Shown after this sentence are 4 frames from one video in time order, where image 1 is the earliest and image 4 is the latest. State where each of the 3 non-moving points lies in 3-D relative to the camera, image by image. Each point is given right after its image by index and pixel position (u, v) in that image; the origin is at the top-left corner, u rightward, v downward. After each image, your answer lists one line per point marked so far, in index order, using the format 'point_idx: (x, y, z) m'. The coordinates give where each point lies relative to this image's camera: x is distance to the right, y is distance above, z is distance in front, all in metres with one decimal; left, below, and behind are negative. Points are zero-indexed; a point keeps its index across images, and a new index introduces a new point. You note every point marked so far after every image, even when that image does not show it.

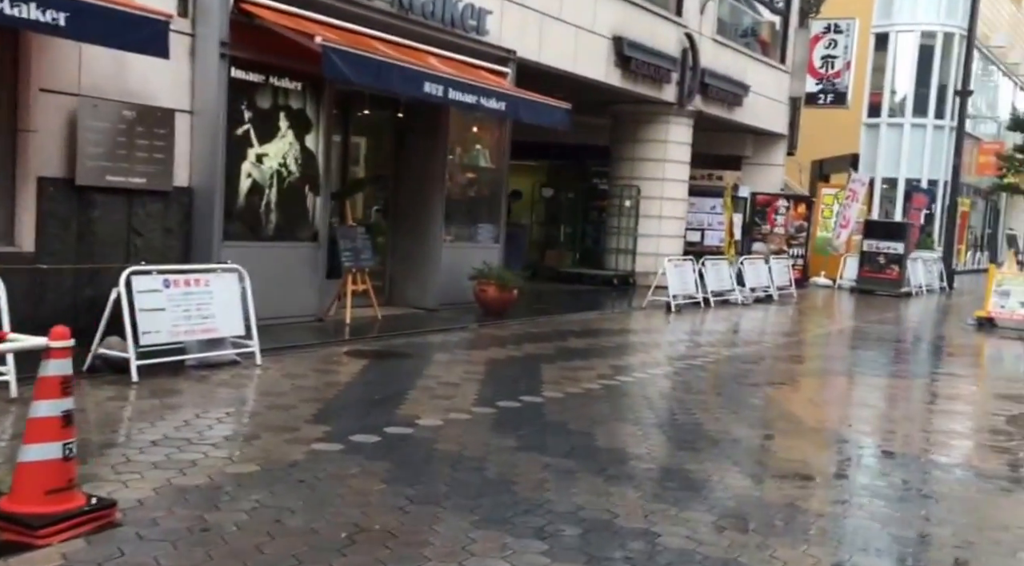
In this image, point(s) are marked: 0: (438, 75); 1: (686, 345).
0: (-0.8, +2.2, +10.6) m
1: (+2.1, -0.8, +12.0) m
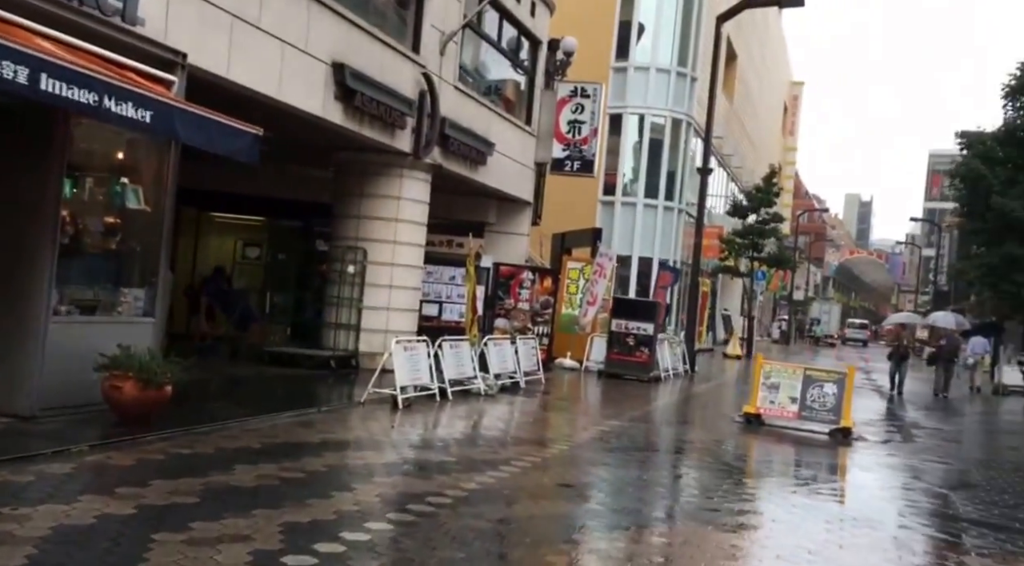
0: (-3.3, +1.6, +6.7) m
1: (-0.9, -1.6, +8.6) m
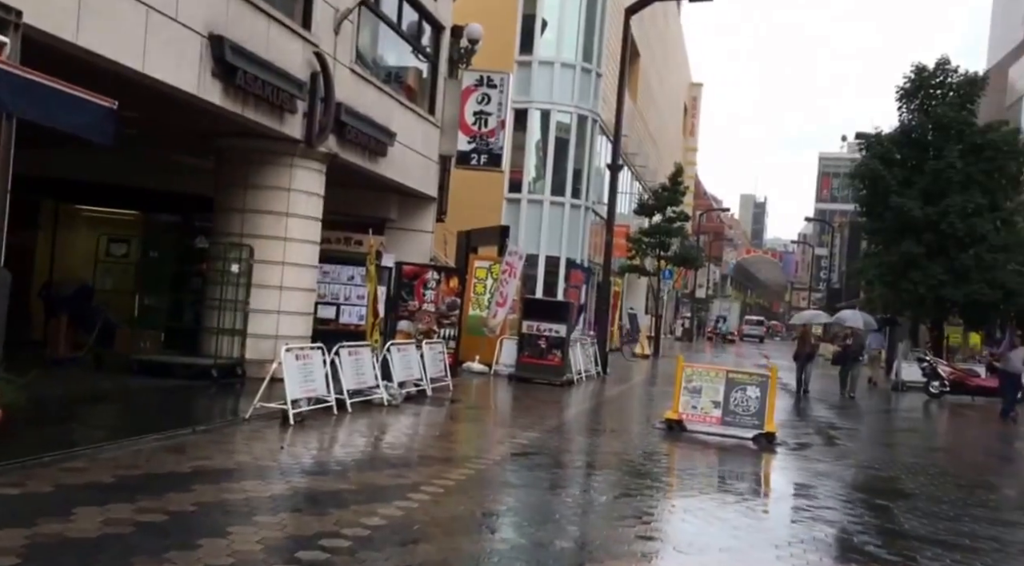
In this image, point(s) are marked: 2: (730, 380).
0: (-3.8, +1.5, +5.0) m
1: (-1.5, -1.6, +7.2) m
2: (+3.2, -1.4, +14.2) m
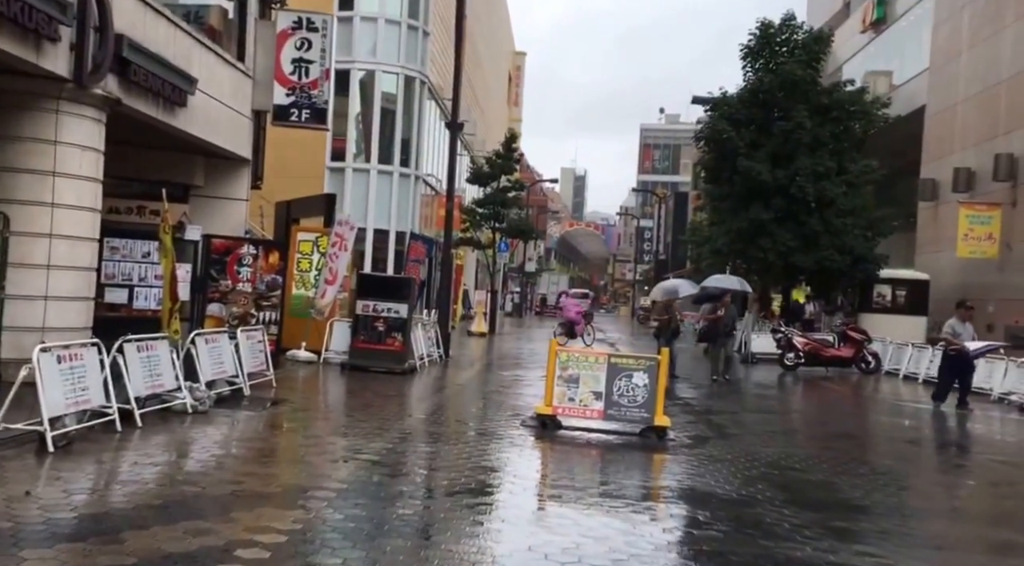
0: (-4.0, +1.6, +1.8) m
1: (-2.1, -1.5, +4.4) m
2: (+1.2, -1.0, +12.1) m
